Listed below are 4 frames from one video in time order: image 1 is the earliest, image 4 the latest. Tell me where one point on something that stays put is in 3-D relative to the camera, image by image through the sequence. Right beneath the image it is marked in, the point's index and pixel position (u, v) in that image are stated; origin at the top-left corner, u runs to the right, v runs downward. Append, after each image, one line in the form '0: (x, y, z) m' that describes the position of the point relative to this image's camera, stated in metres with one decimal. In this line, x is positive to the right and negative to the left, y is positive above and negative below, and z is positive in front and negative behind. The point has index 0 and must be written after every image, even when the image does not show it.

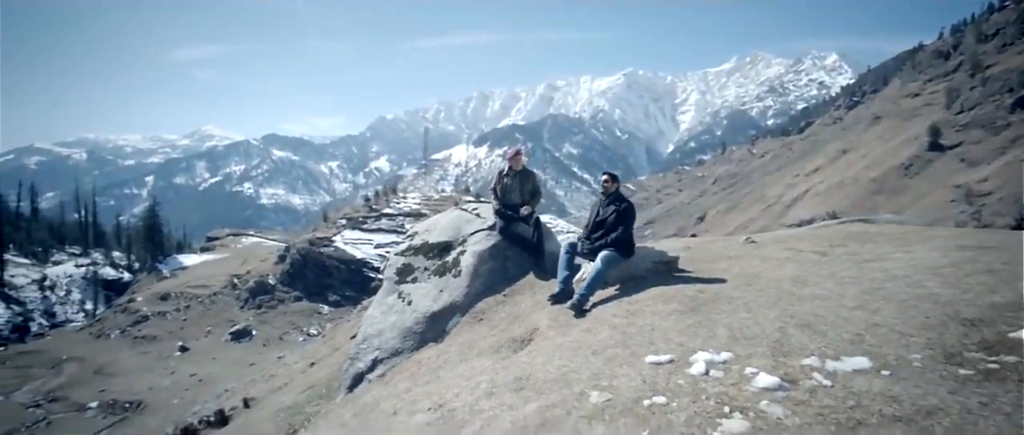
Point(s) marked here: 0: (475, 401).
0: (-0.6, -2.8, +10.0) m
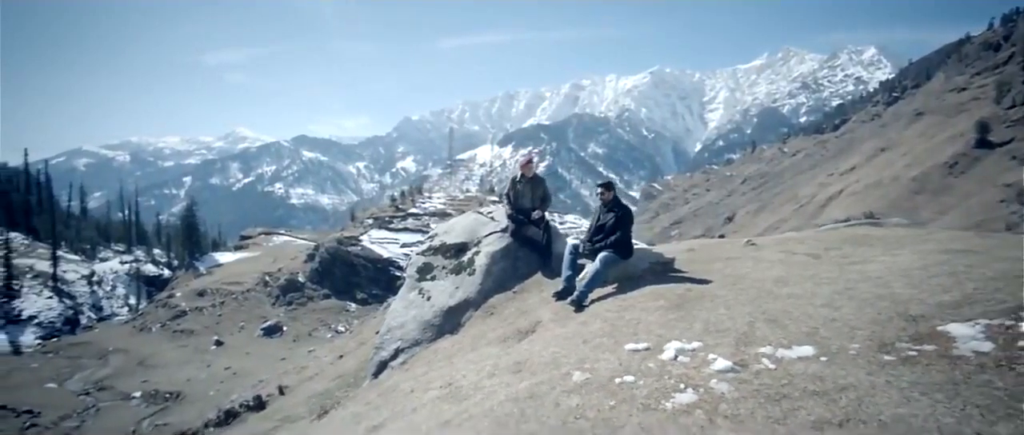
0: (-0.6, -2.9, +11.8) m
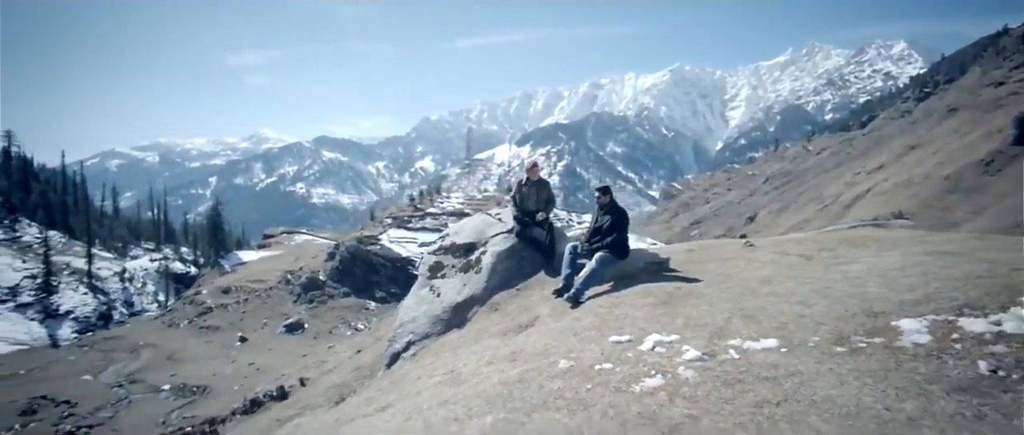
0: (-0.7, -3.0, +13.1) m
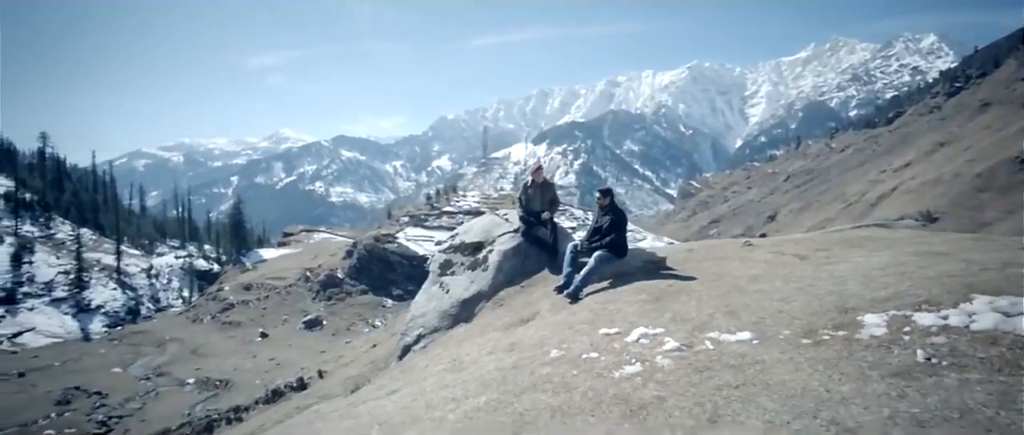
0: (-0.7, -3.1, +14.4) m
